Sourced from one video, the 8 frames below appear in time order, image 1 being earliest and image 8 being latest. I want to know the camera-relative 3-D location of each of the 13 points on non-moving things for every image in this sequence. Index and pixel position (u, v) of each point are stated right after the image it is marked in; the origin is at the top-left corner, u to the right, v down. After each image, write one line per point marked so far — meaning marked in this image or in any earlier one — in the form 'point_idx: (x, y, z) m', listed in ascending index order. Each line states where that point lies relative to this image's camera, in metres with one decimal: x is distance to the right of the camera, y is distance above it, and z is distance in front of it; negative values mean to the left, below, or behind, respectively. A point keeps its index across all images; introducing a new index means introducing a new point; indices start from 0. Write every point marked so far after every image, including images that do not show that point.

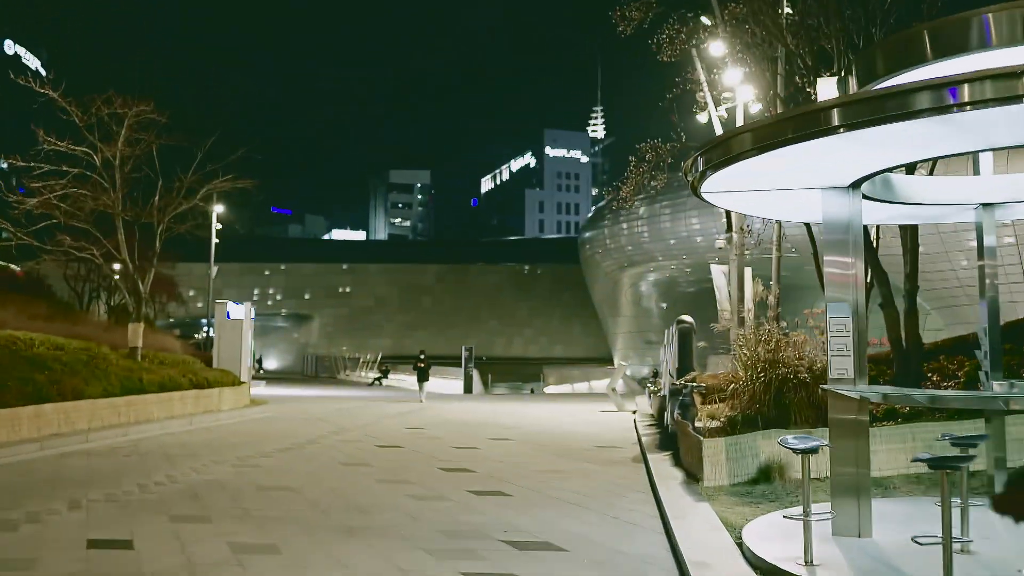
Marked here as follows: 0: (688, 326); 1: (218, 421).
0: (+2.8, -0.6, +14.8) m
1: (-5.6, -2.5, +17.8) m
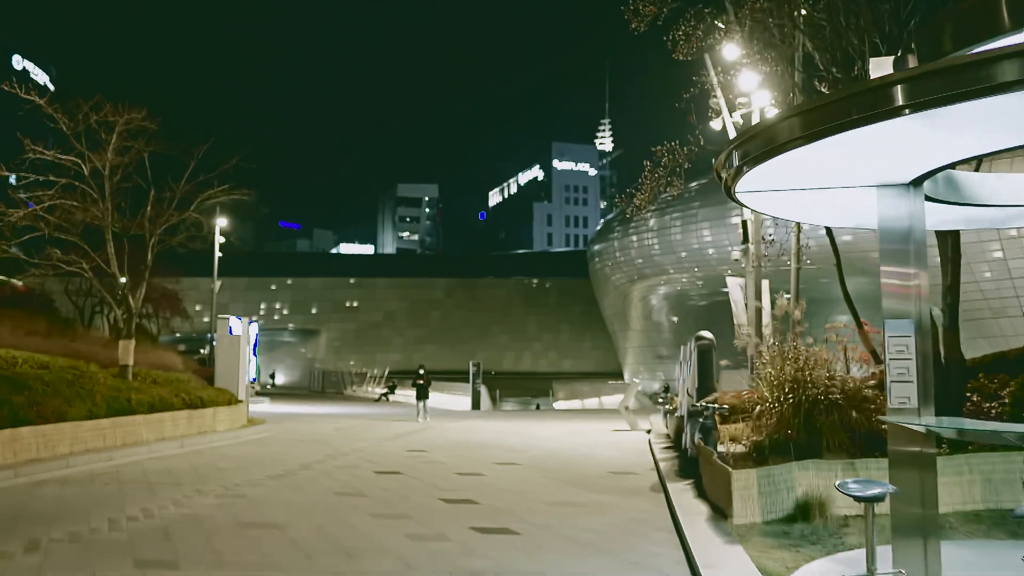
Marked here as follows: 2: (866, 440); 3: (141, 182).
0: (+2.9, -0.8, +13.8) m
1: (-5.4, -2.8, +16.9) m
2: (+4.3, -1.9, +11.6) m
3: (-7.6, +2.2, +19.3) m
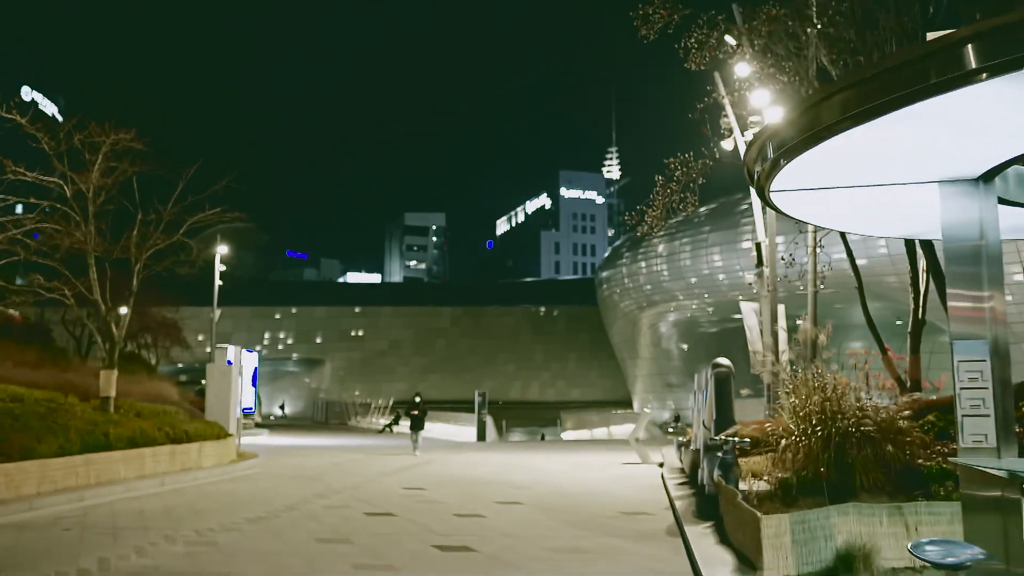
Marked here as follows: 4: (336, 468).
0: (+2.9, -1.1, +12.8) m
1: (-5.4, -3.3, +15.9) m
2: (+4.3, -2.1, +10.5) m
3: (-7.5, +1.6, +18.4) m
4: (-3.6, -3.7, +19.5) m
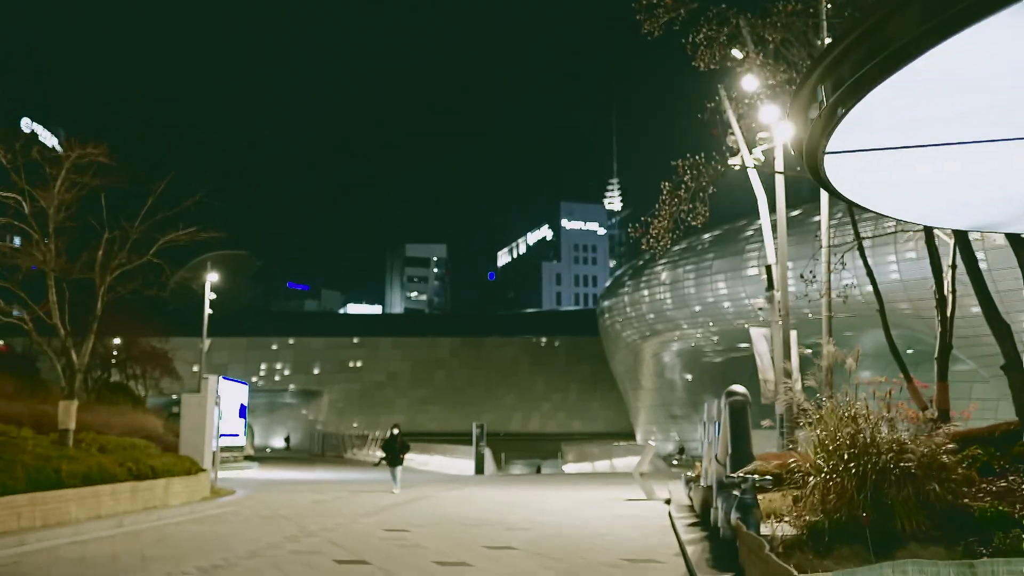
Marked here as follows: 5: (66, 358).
0: (+2.8, -1.3, +11.4) m
1: (-5.5, -3.6, +14.5) m
2: (+4.2, -2.2, +9.1) m
3: (-7.6, +1.2, +17.1) m
4: (-3.7, -4.2, +18.1) m
5: (-7.8, -1.2, +16.6) m
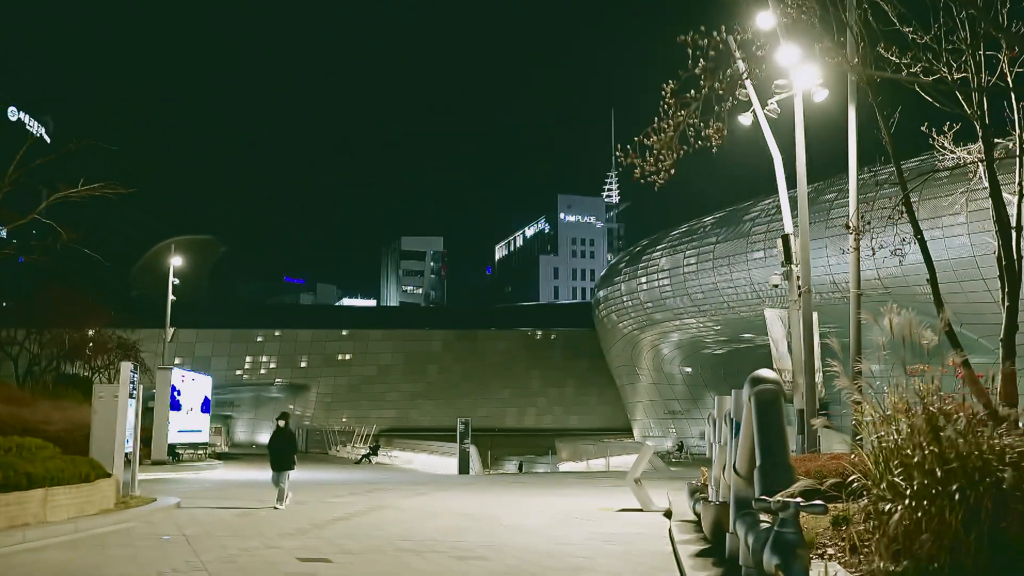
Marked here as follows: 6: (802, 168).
0: (+2.3, -0.9, +8.2) m
1: (-6.0, -3.1, +11.3) m
2: (+3.7, -1.8, +5.9) m
3: (-8.1, +1.7, +14.0) m
4: (-4.2, -3.6, +14.9) m
5: (-8.3, -0.7, +13.4) m
6: (+5.9, +2.5, +19.1) m
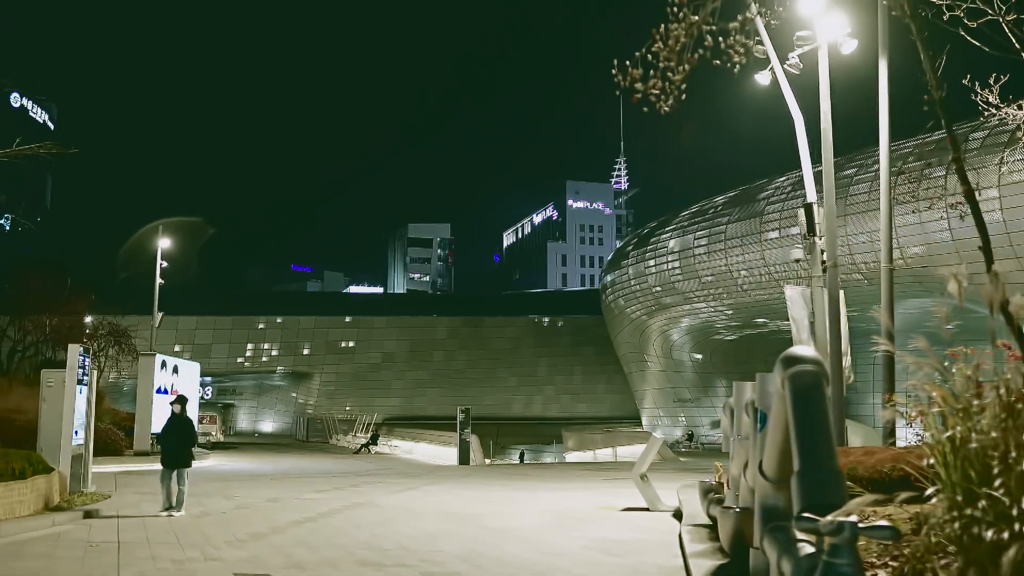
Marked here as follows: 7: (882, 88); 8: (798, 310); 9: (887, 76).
0: (+2.1, -0.6, +6.5) m
1: (-6.1, -2.8, +9.6) m
2: (+3.5, -1.5, +4.2) m
3: (-8.3, +2.1, +12.3) m
4: (-4.3, -3.3, +13.2) m
5: (-8.5, -0.4, +11.7) m
6: (+5.7, +2.9, +17.3) m
7: (+6.6, +3.5, +16.7) m
8: (+4.9, -0.4, +16.1) m
9: (+6.5, +3.7, +16.5) m
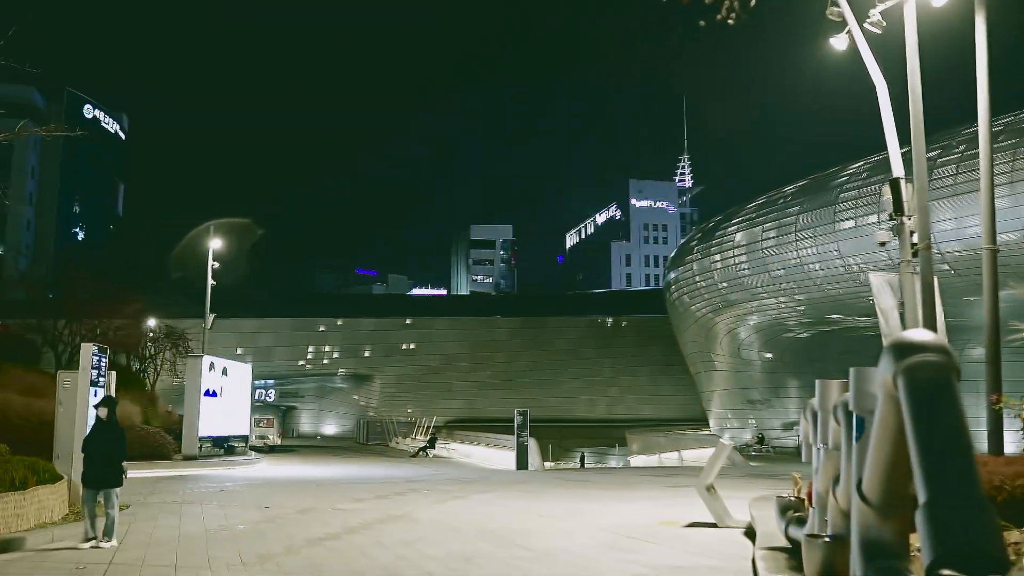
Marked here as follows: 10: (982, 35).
0: (+2.1, -0.4, +4.8) m
1: (-5.8, -2.7, +8.5) m
2: (+3.4, -1.3, +2.4) m
3: (-7.8, +2.1, +11.3) m
4: (-3.7, -3.1, +12.0) m
5: (-8.0, -0.3, +10.8) m
6: (+6.5, +3.1, +15.3) m
7: (+7.3, +3.7, +14.7) m
8: (+5.6, -0.1, +14.2) m
9: (+7.3, +3.9, +14.5) m
10: (+7.2, +3.9, +14.5) m
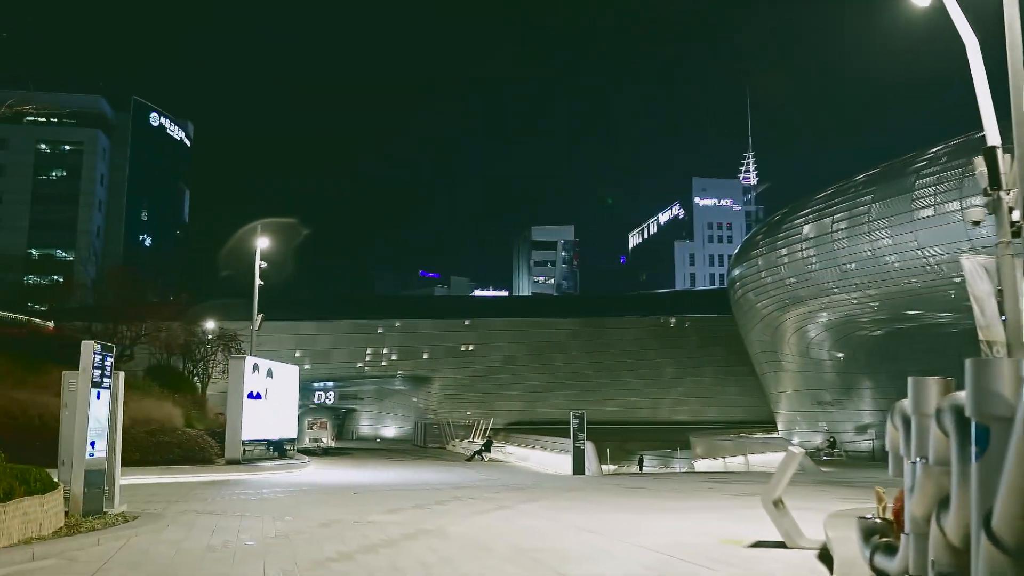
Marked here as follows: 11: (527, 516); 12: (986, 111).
0: (+2.0, -0.2, +3.1) m
1: (-5.6, -2.6, +7.4) m
2: (+3.1, -1.1, +0.6) m
3: (-7.5, +2.2, +10.3) m
4: (-3.3, -3.0, +10.7) m
5: (-7.7, -0.2, +9.8) m
6: (+7.1, +3.3, +13.4) m
7: (+7.8, +4.0, +12.7) m
8: (+6.1, +0.1, +12.3) m
9: (+7.7, +4.1, +12.4) m
10: (+7.7, +4.1, +12.5) m
11: (0.0, -3.9, +16.3) m
12: (+7.1, +2.6, +14.1) m
